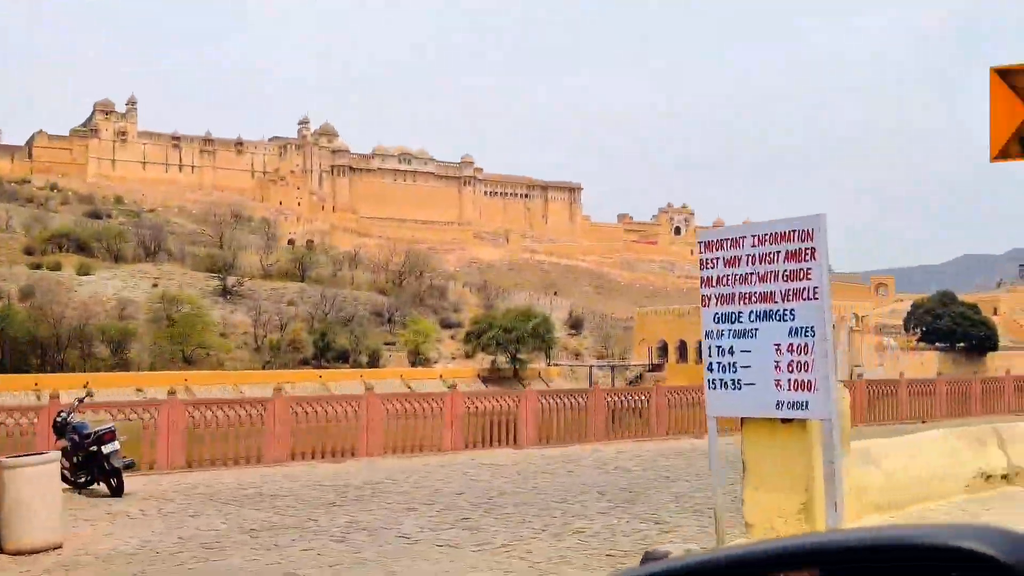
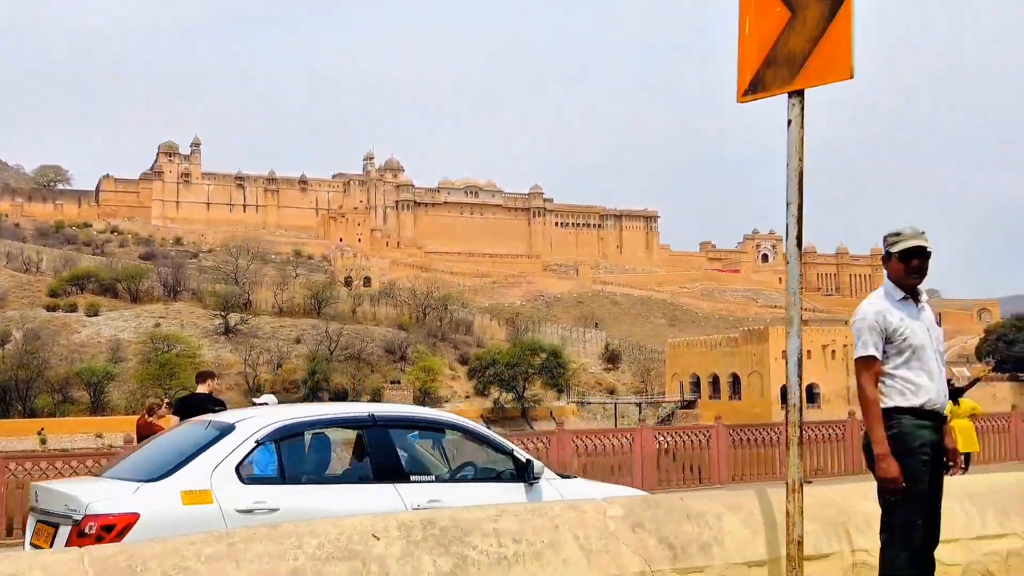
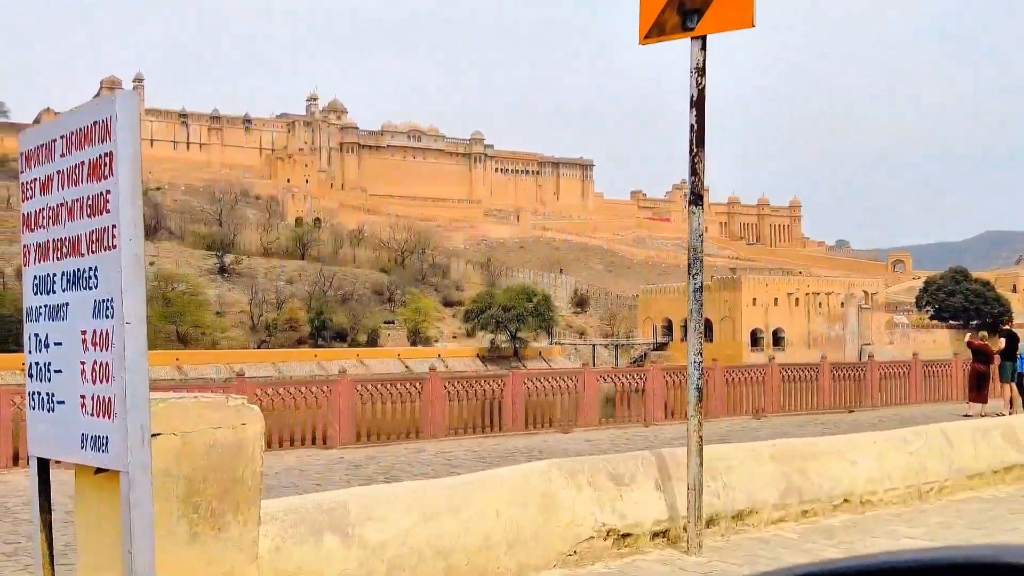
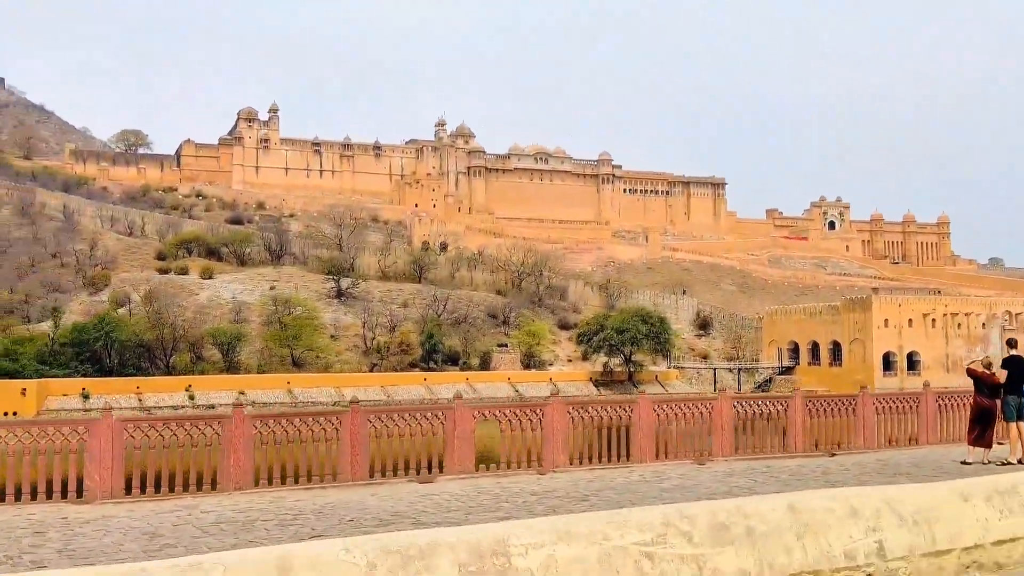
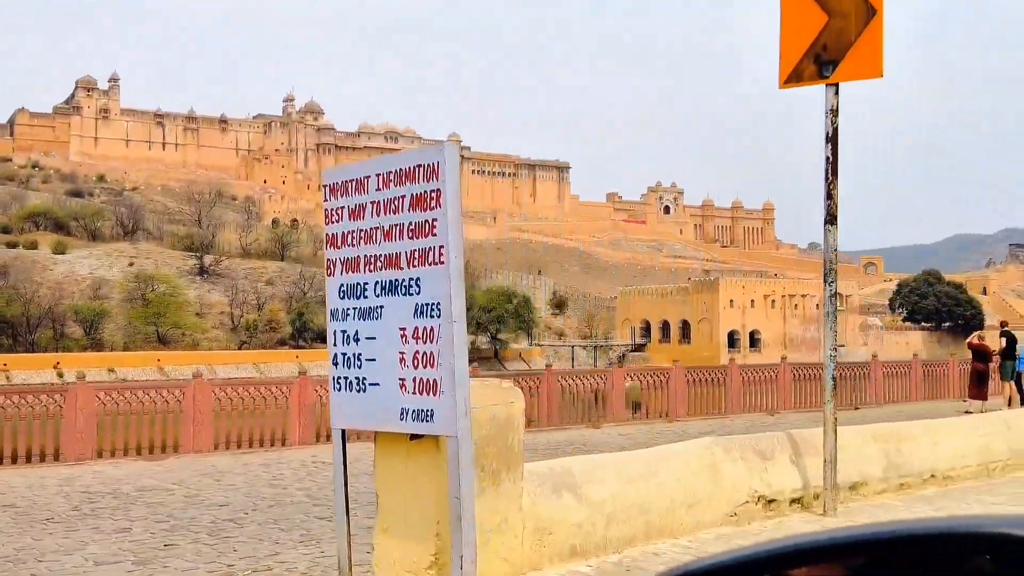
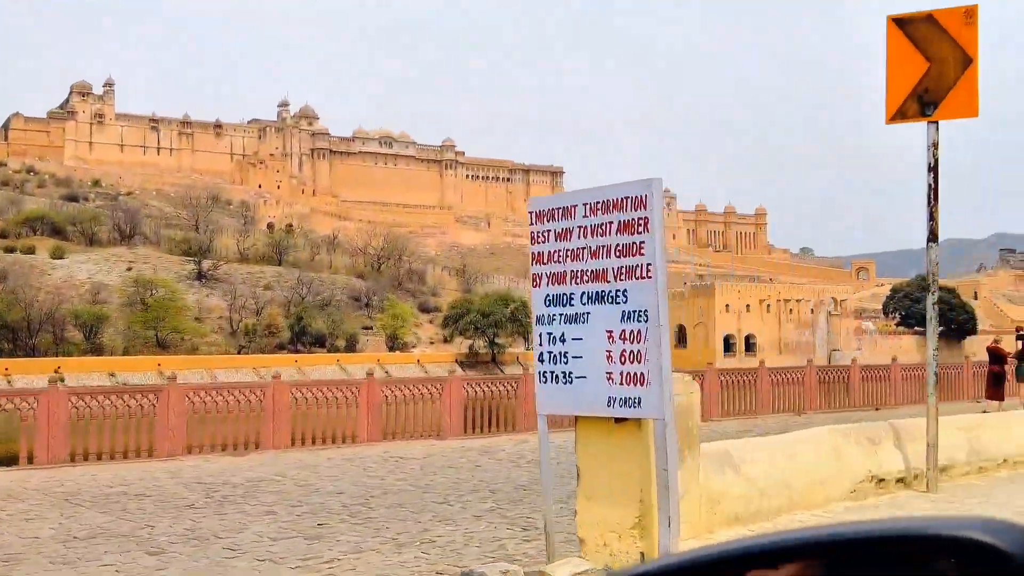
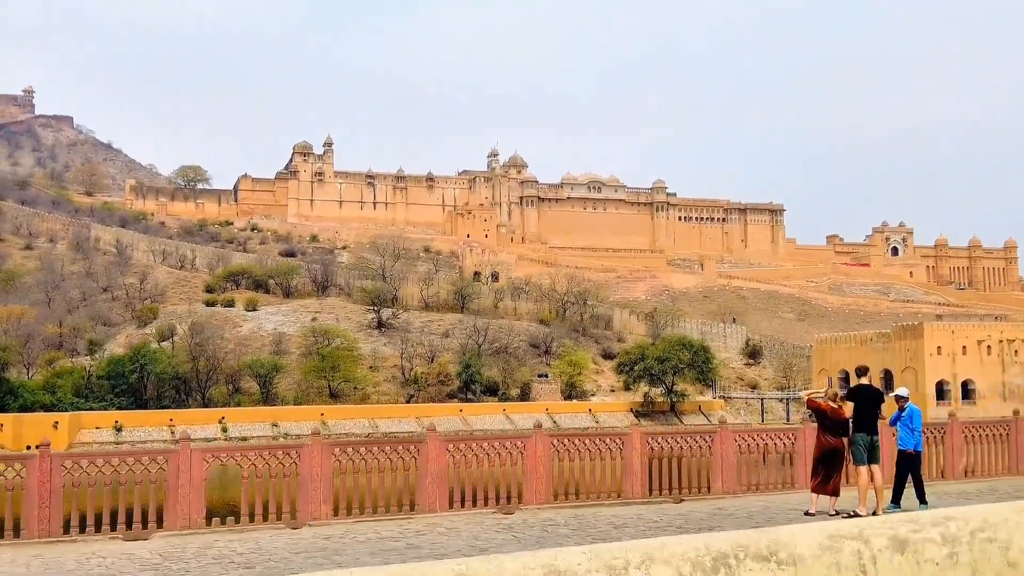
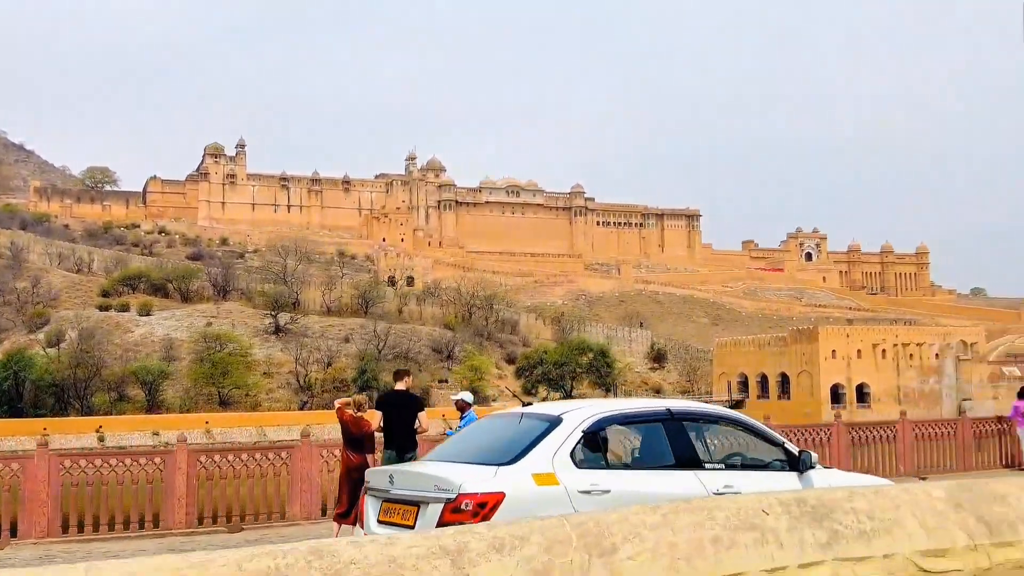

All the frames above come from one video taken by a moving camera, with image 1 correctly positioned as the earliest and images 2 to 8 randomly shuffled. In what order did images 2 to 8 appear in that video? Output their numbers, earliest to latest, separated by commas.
6, 5, 3, 4, 7, 8, 2
